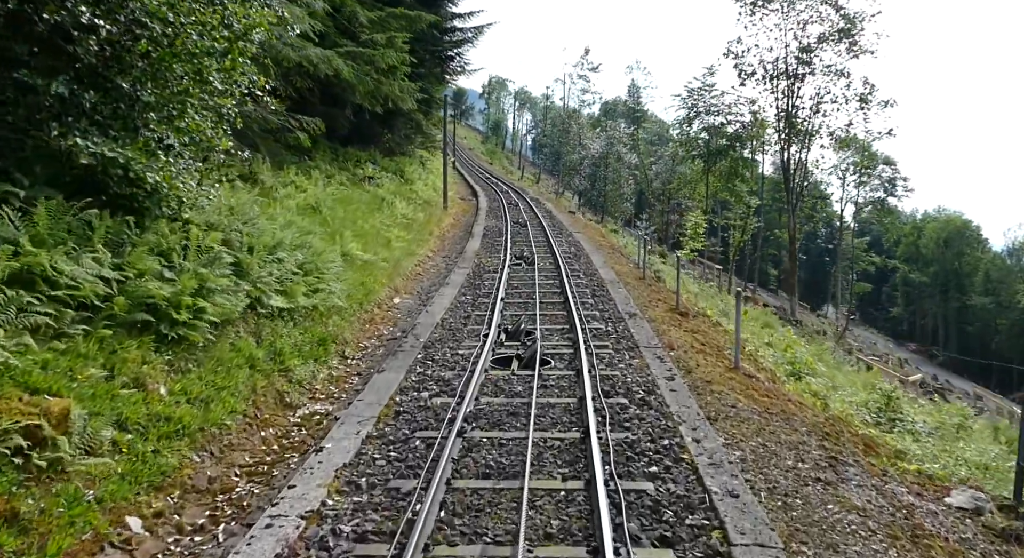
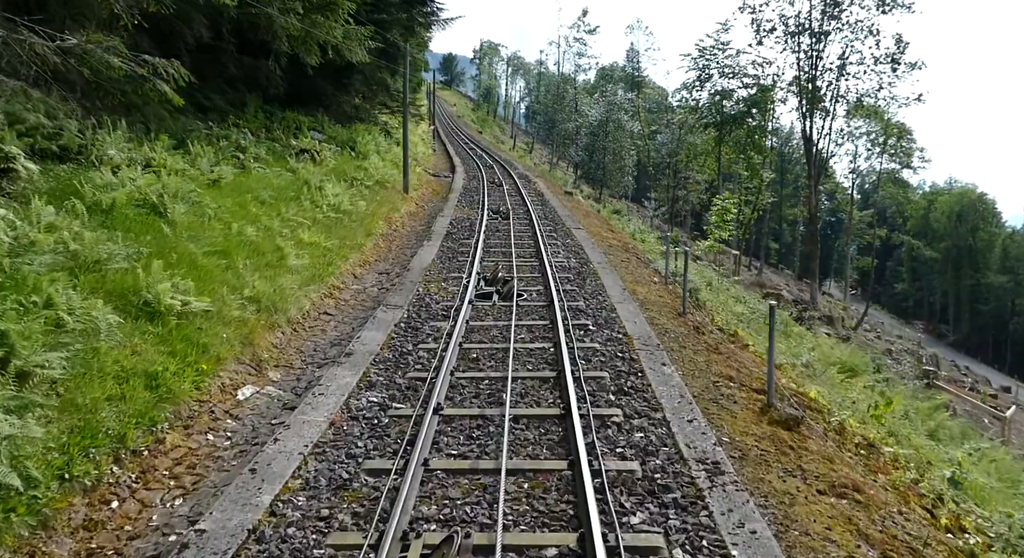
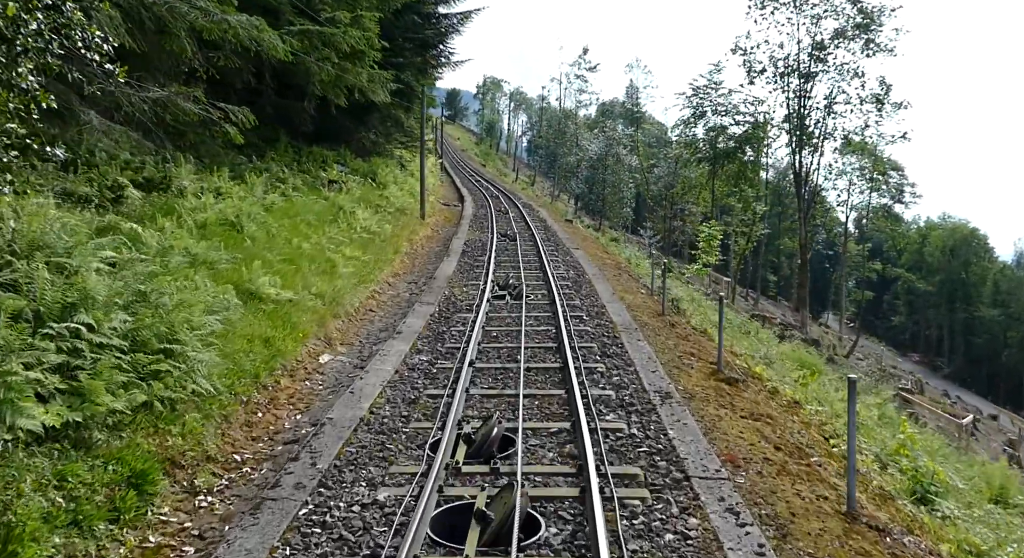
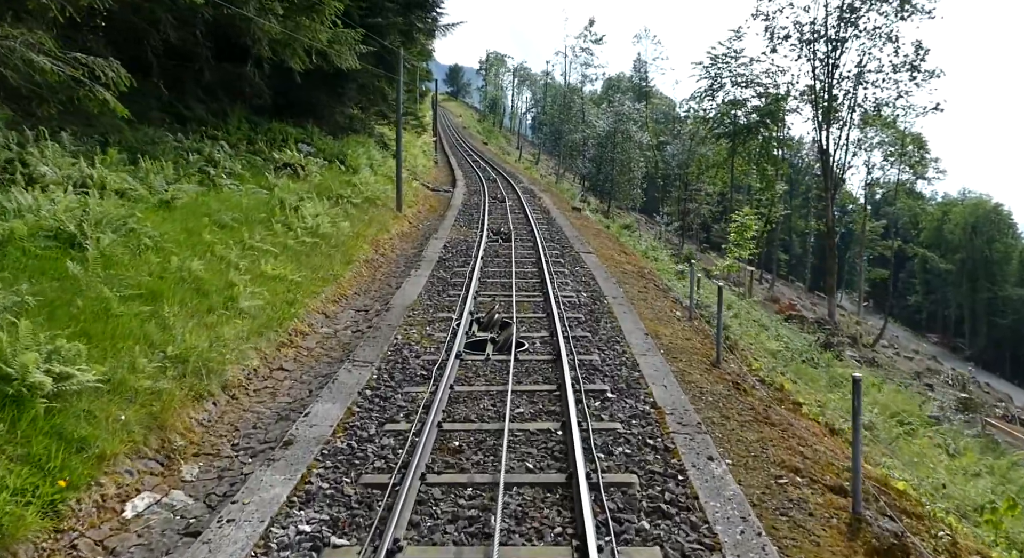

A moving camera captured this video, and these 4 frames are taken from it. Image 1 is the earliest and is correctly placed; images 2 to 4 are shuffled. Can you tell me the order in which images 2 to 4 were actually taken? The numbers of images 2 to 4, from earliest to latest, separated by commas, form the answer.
3, 2, 4
